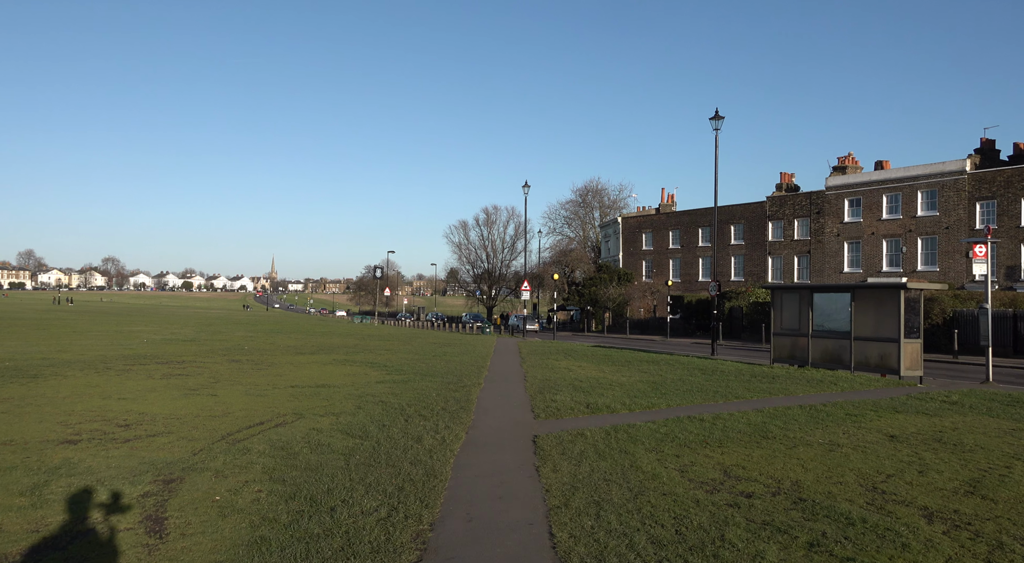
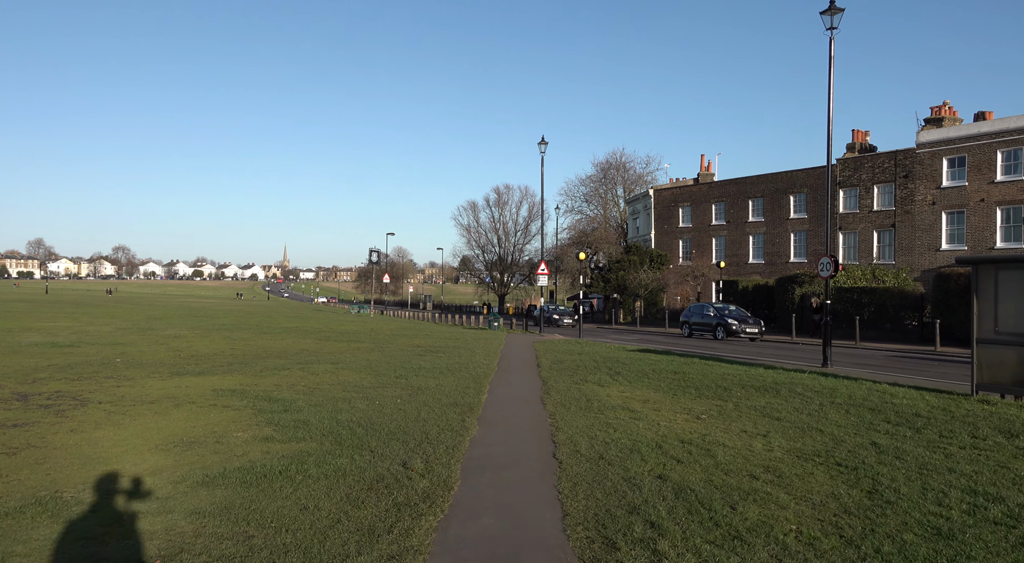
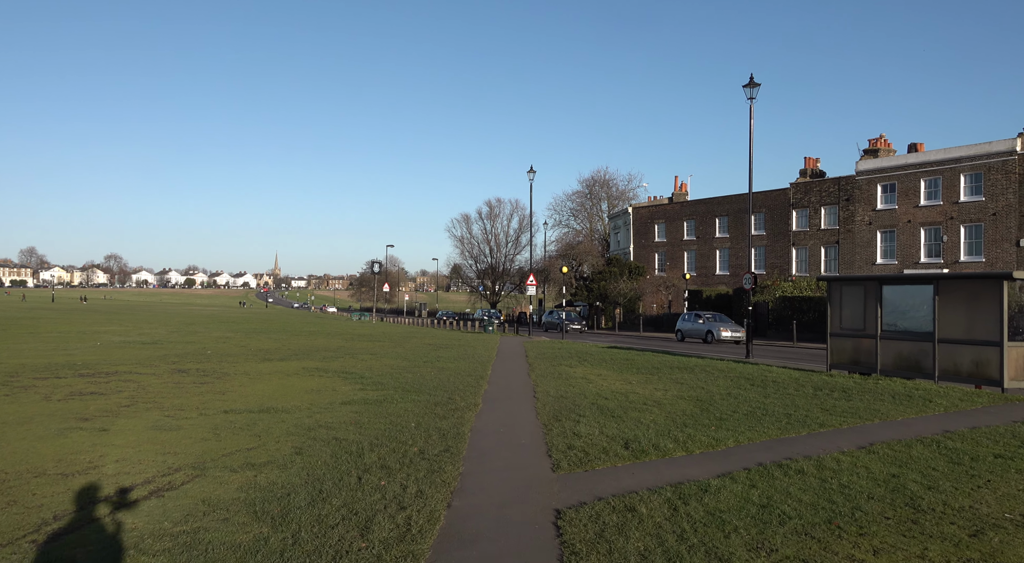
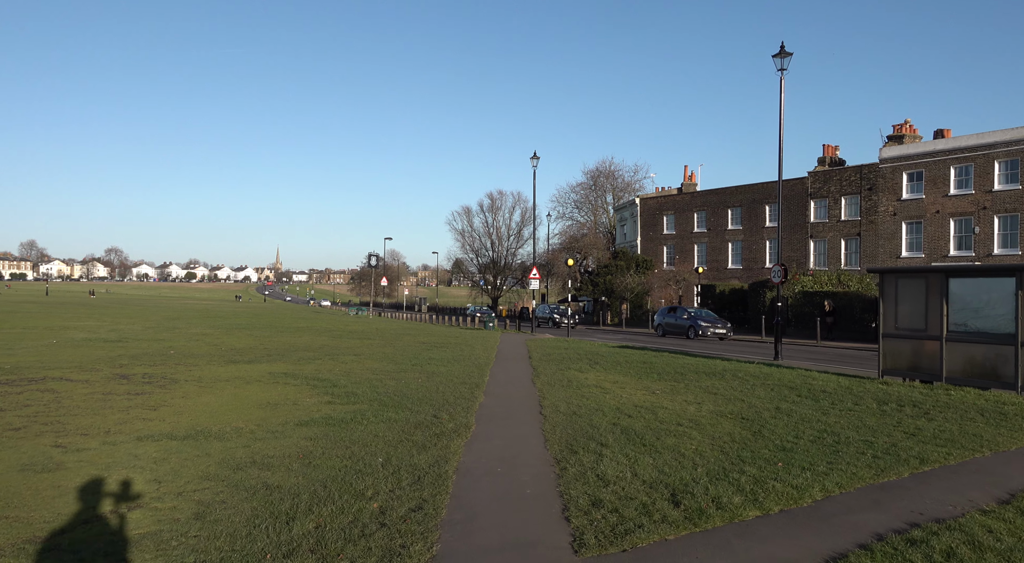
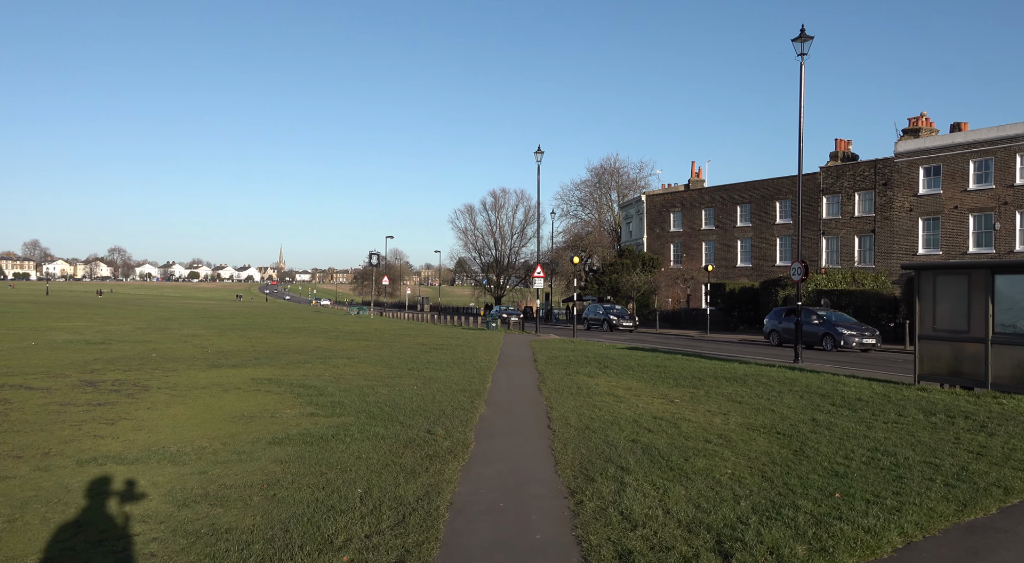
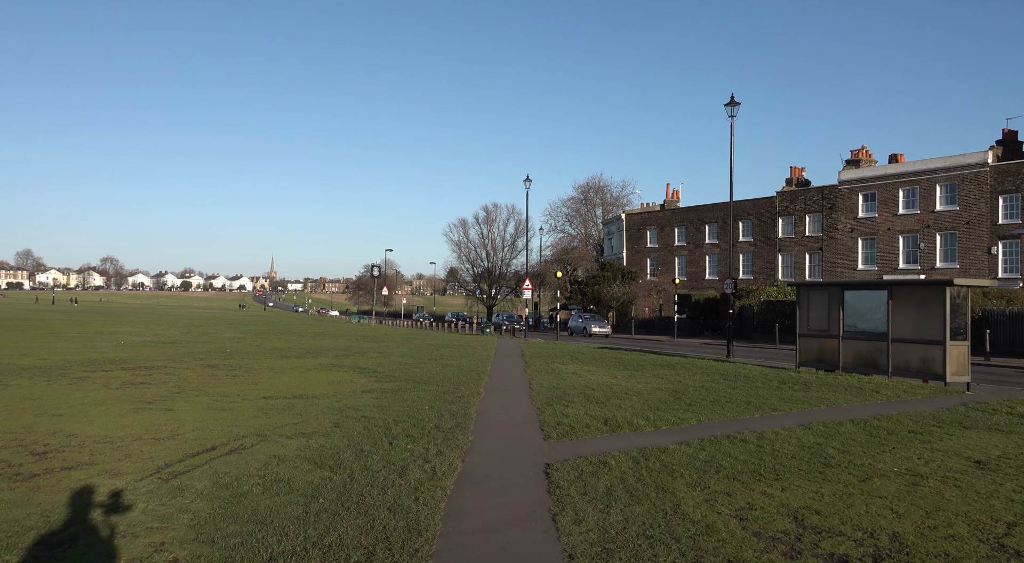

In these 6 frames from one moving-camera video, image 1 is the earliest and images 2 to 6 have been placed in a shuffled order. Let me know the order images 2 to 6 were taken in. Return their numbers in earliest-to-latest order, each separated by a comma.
6, 3, 4, 5, 2
